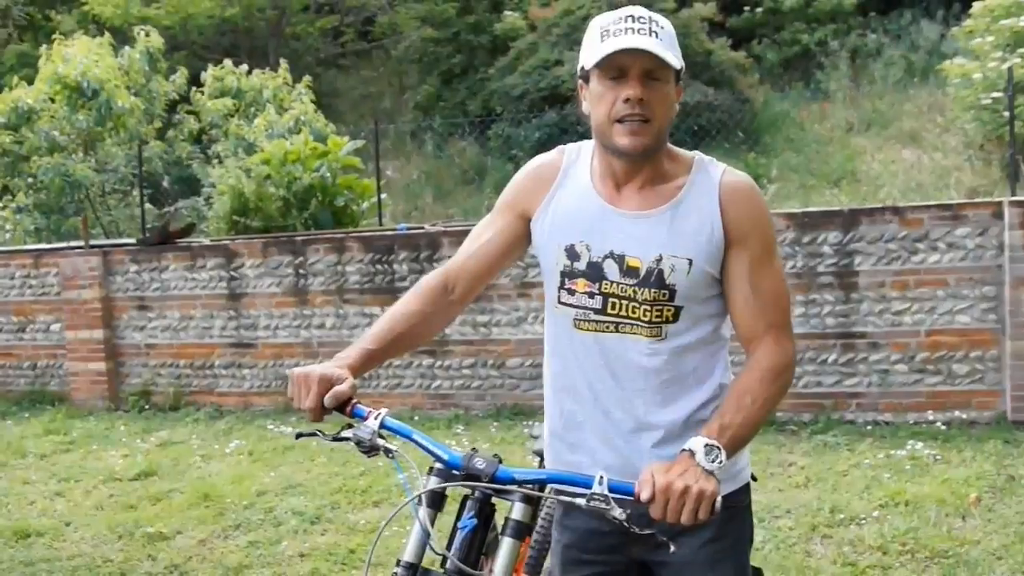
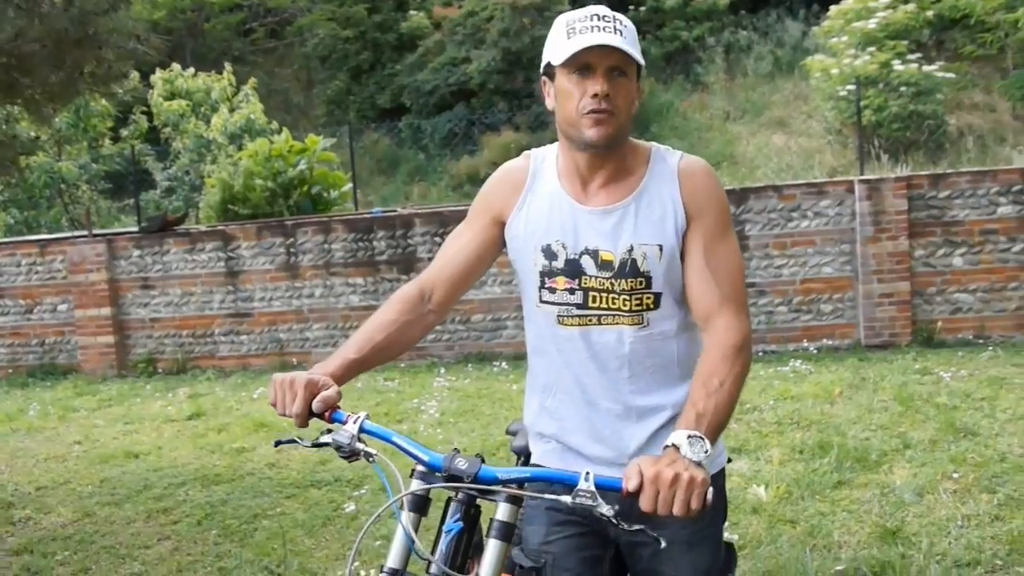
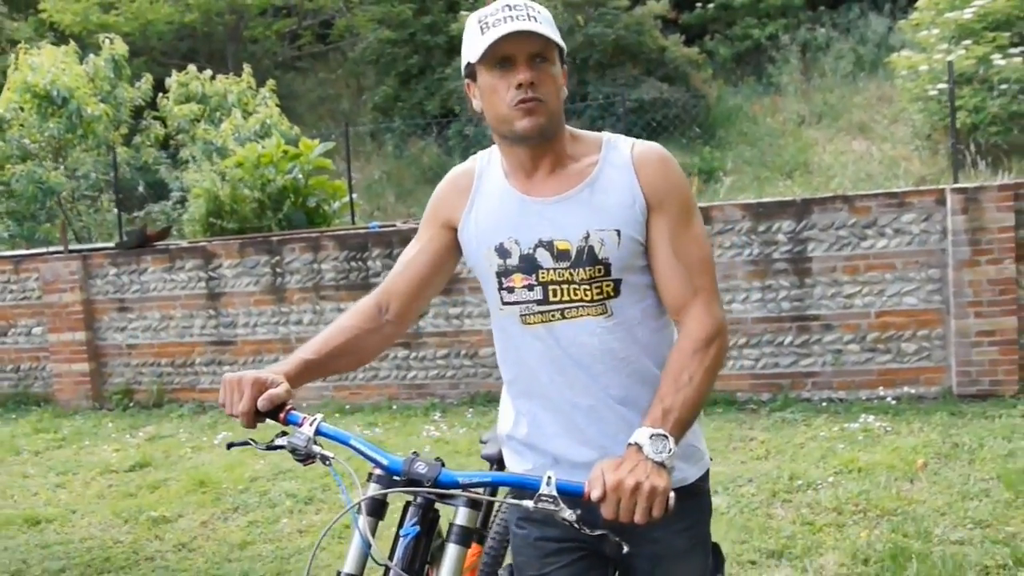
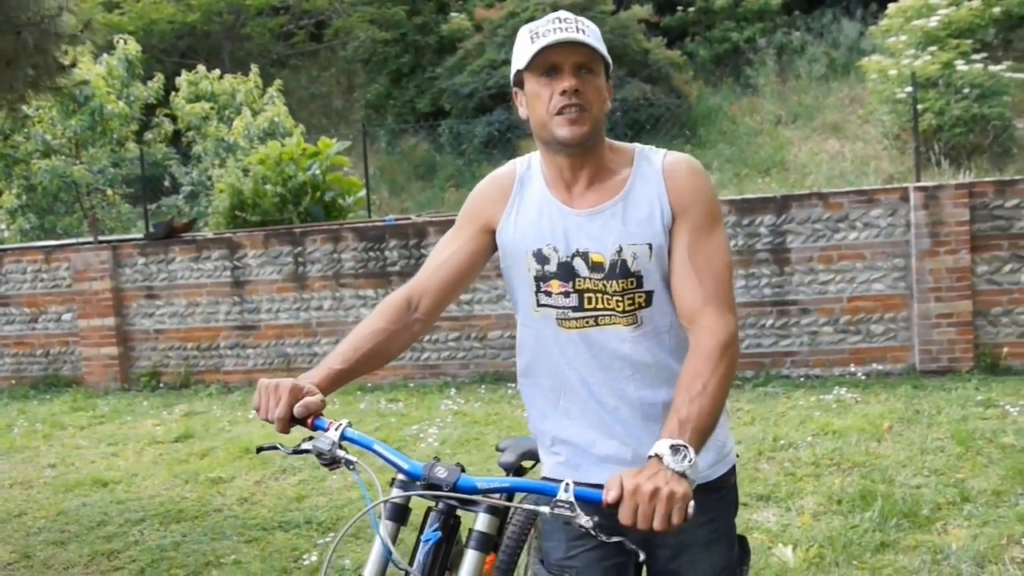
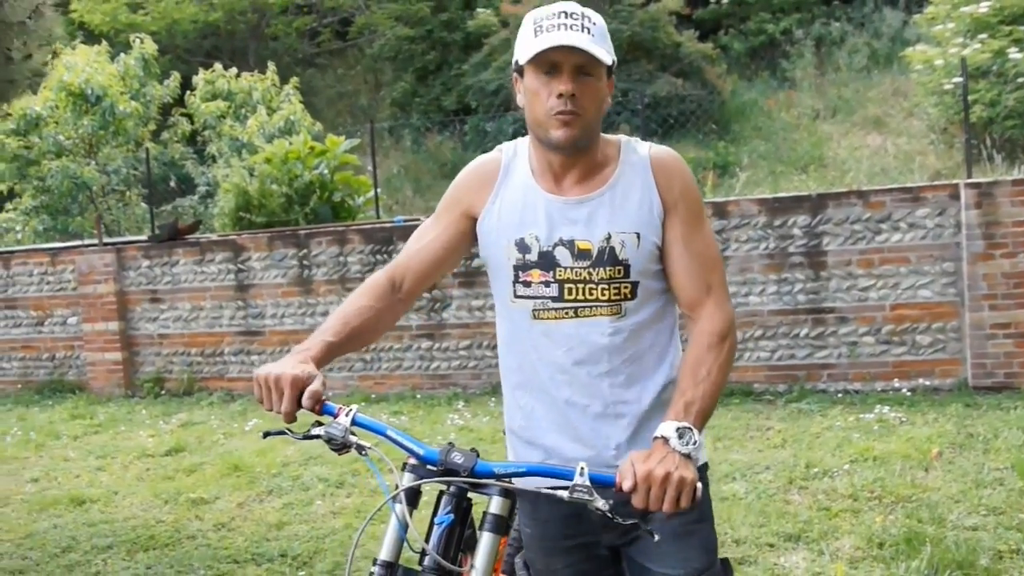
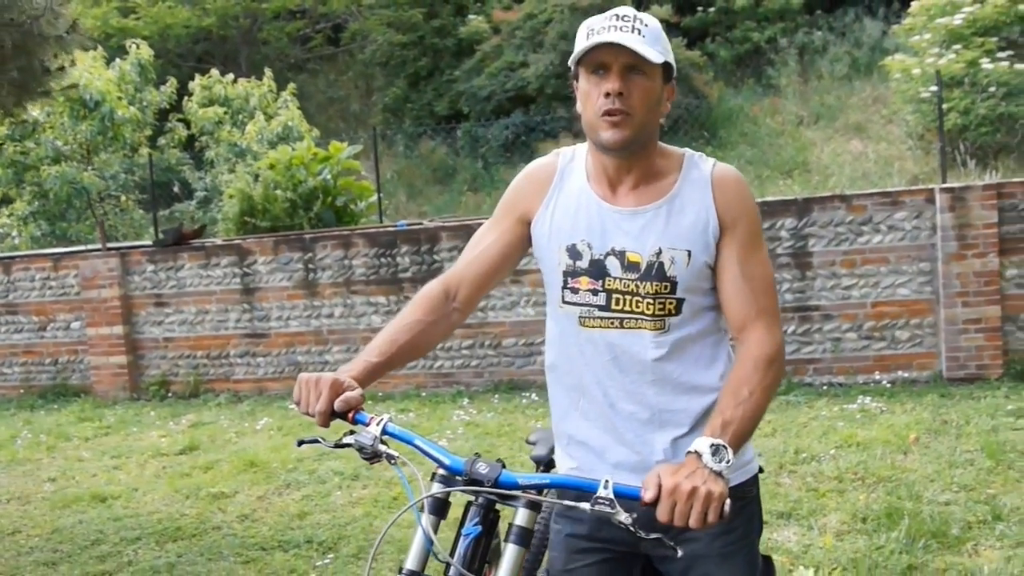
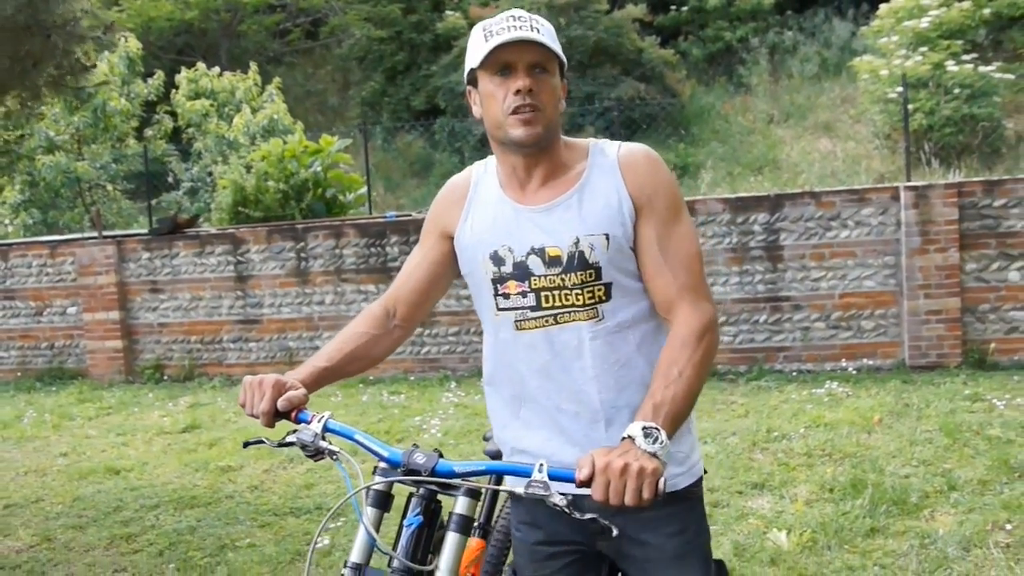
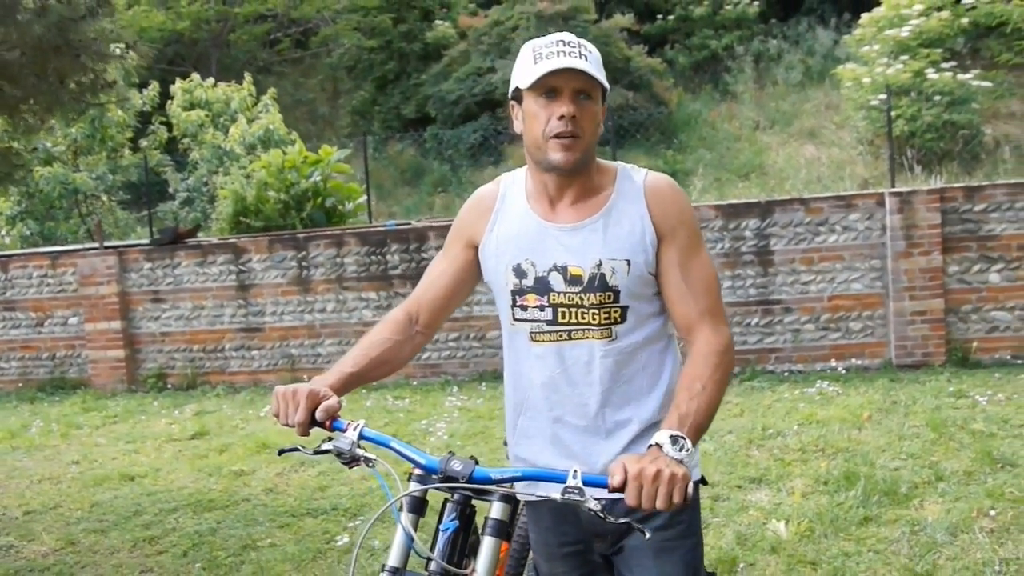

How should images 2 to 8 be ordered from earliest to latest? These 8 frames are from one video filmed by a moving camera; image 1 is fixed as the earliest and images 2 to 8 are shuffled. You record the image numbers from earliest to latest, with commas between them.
3, 5, 6, 4, 7, 8, 2
